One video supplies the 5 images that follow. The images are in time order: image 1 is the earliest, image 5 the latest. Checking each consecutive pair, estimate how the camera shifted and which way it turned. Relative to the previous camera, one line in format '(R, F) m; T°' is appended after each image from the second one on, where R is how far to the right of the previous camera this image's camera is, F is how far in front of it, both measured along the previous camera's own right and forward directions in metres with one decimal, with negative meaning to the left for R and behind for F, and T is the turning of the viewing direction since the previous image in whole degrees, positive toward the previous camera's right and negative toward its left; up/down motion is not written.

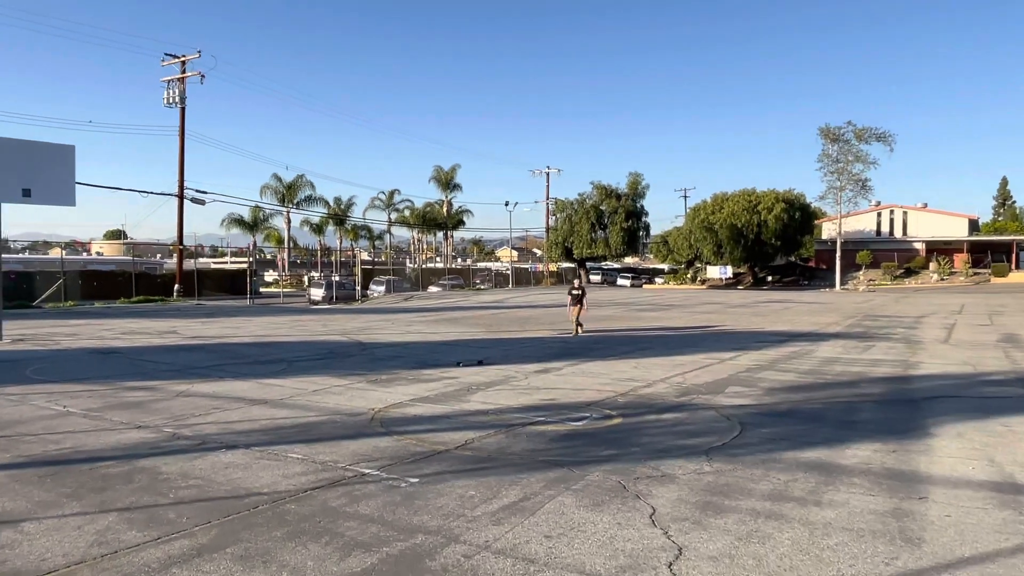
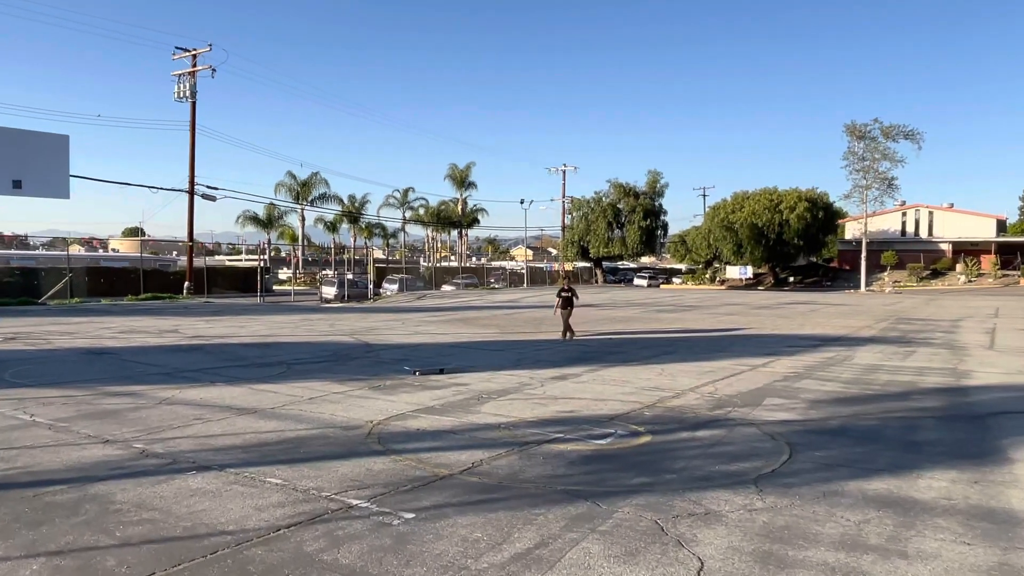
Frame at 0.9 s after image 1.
(0.0, +0.9) m; -1°
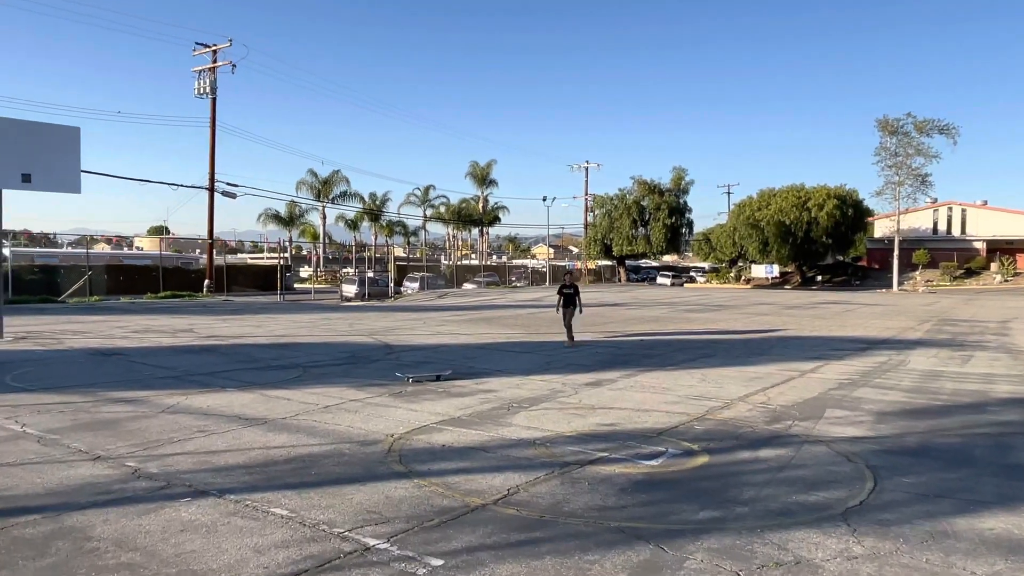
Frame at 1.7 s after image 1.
(-0.2, +0.8) m; -2°
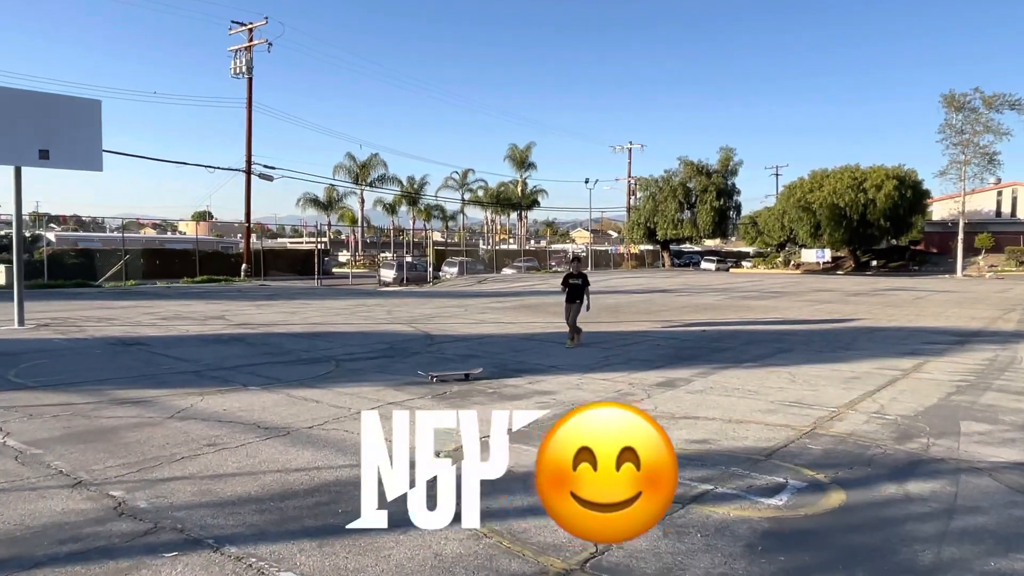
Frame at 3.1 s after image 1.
(-0.3, +1.3) m; -3°
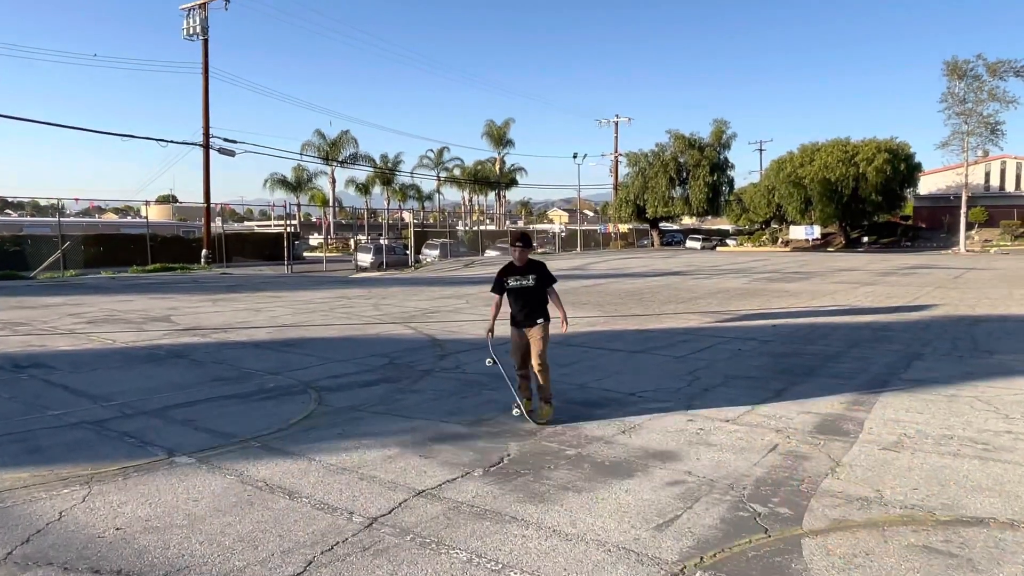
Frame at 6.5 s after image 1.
(-0.9, +3.3) m; +2°
